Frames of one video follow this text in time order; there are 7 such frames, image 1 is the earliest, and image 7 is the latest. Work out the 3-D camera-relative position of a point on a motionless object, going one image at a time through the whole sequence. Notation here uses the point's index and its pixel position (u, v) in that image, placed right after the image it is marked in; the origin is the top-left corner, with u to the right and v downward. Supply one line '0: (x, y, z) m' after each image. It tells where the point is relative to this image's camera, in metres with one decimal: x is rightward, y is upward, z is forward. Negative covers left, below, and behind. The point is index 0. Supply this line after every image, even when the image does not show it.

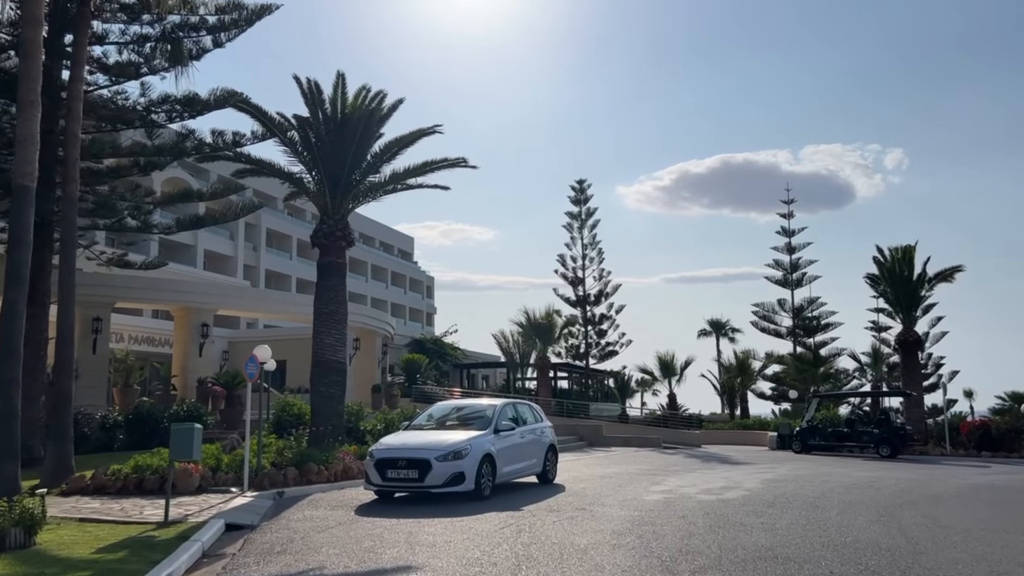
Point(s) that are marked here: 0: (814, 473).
0: (+6.9, -4.3, +18.9) m
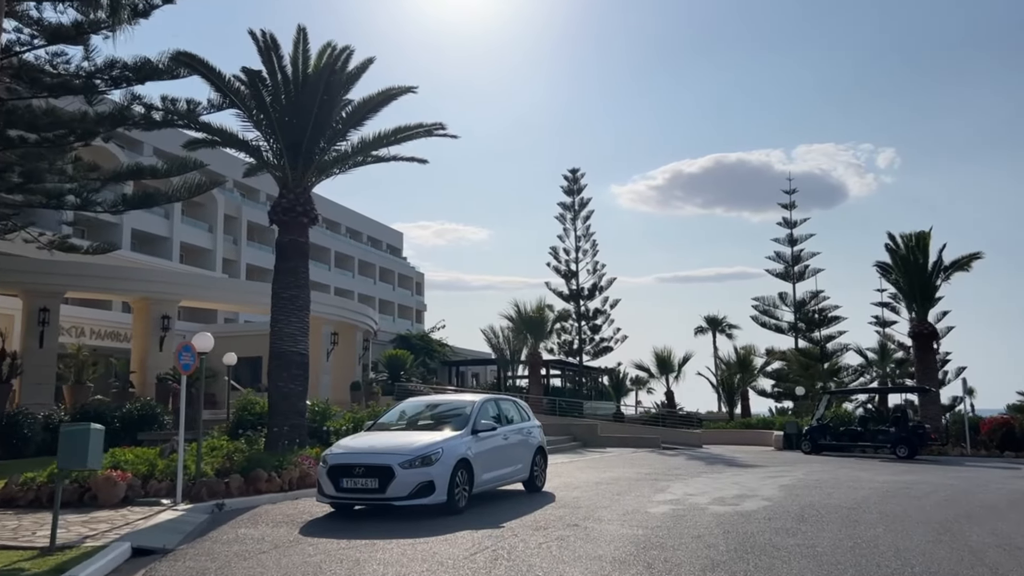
0: (+6.6, -3.9, +16.8) m
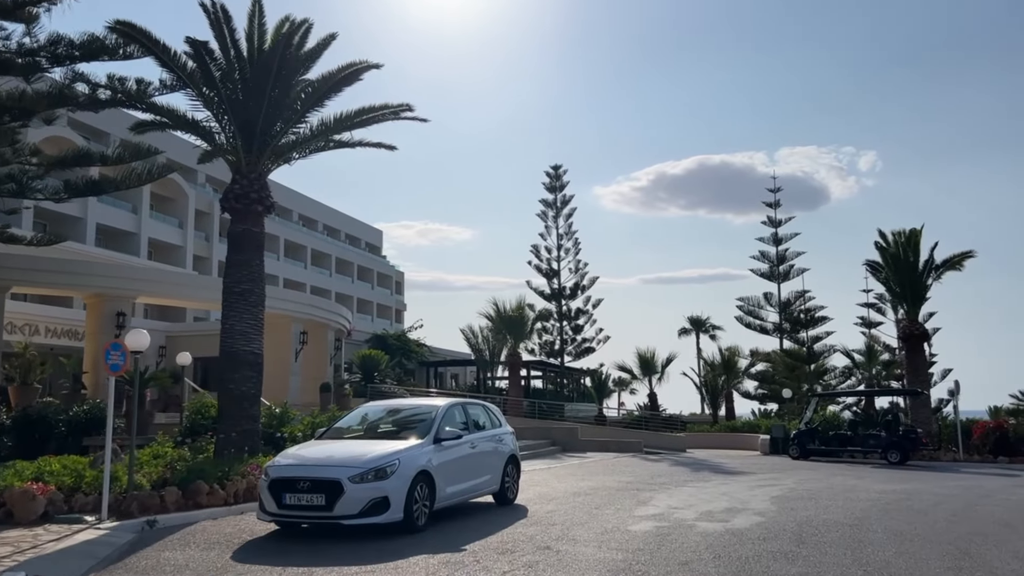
0: (+6.0, -3.8, +15.7) m
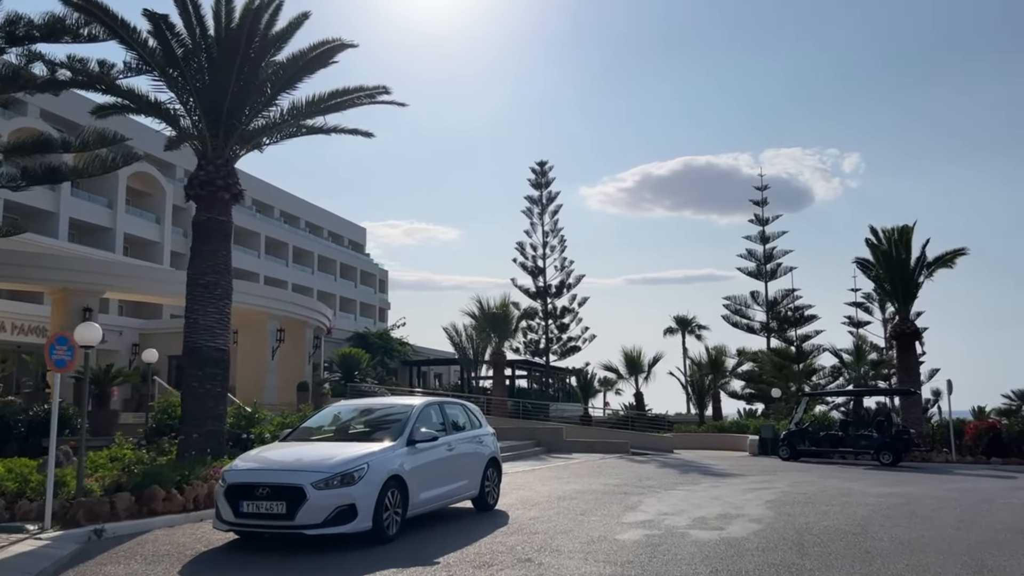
0: (+5.7, -3.7, +15.1) m
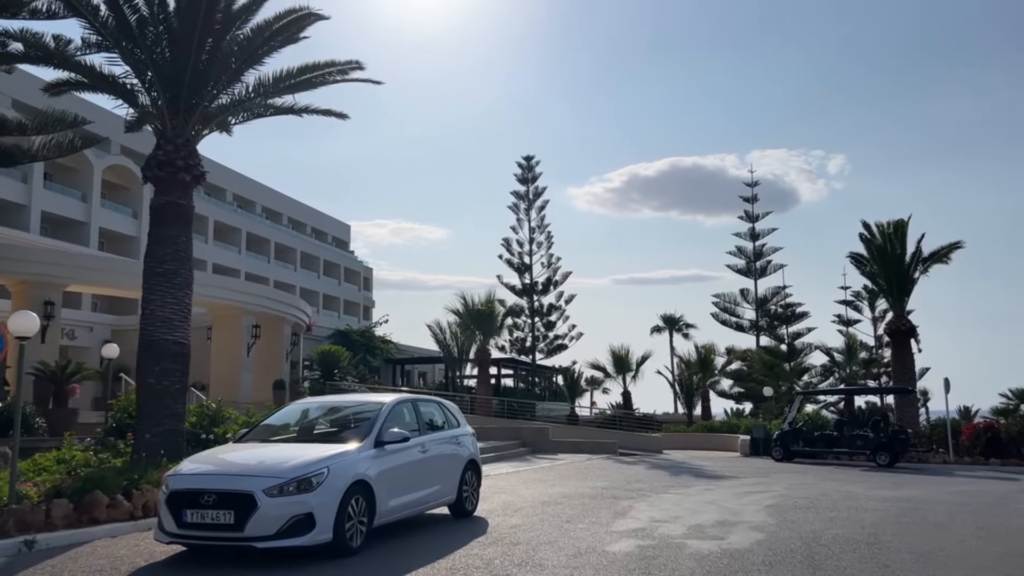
0: (+5.4, -3.6, +14.2) m
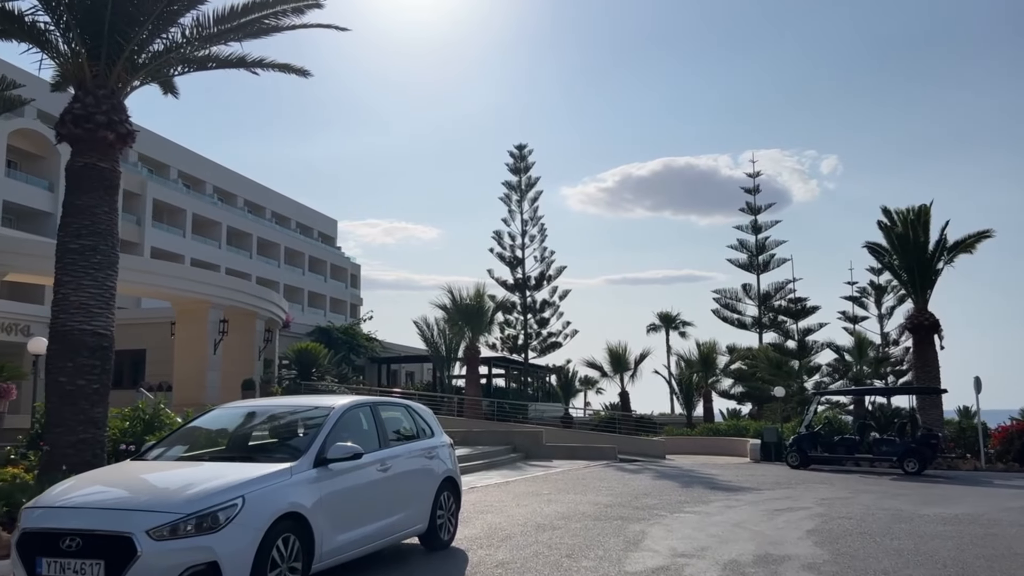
0: (+5.2, -3.3, +12.1) m
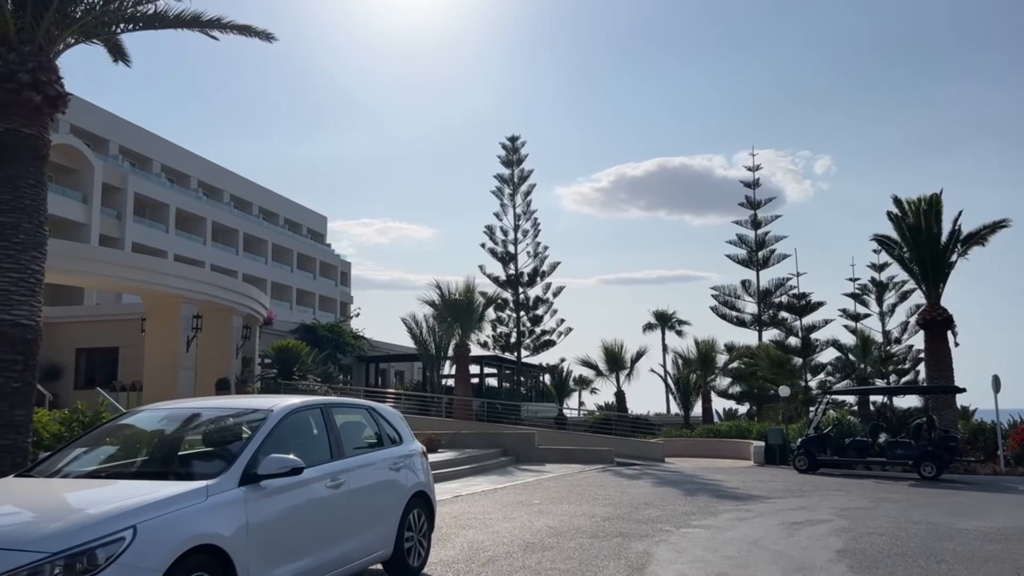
0: (+5.0, -3.1, +10.7) m
